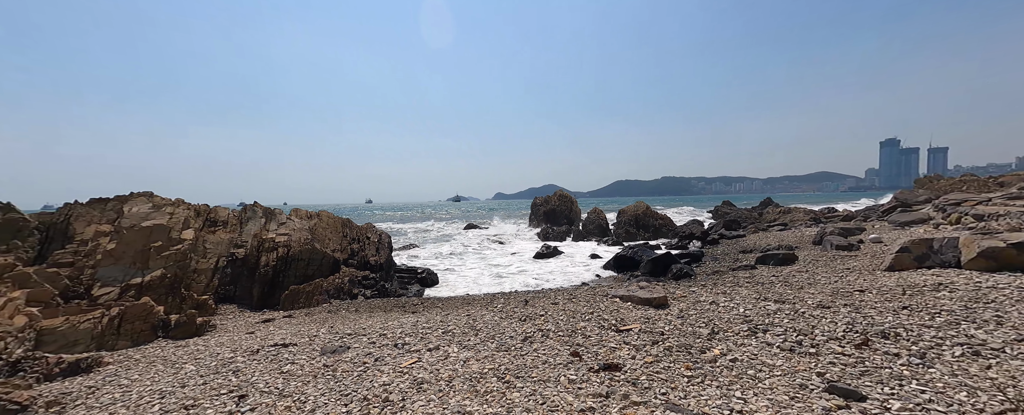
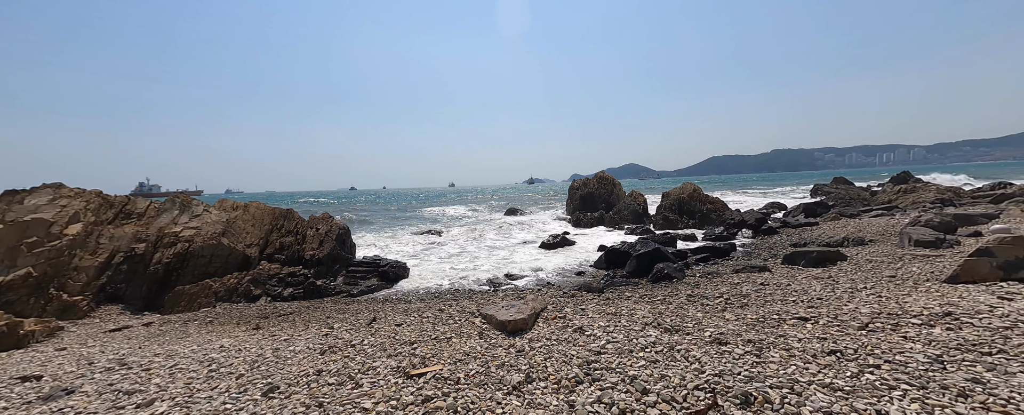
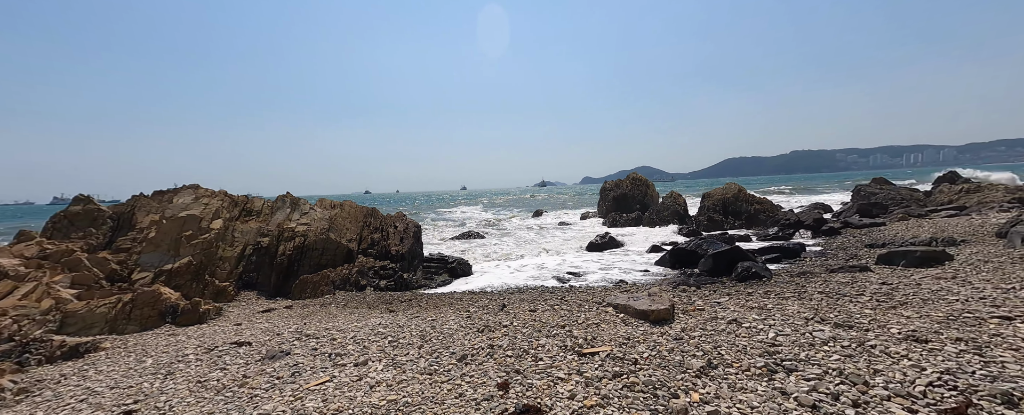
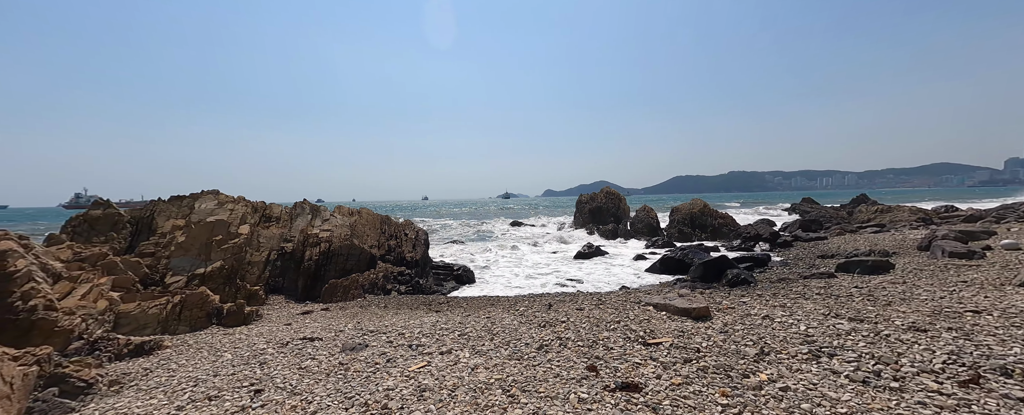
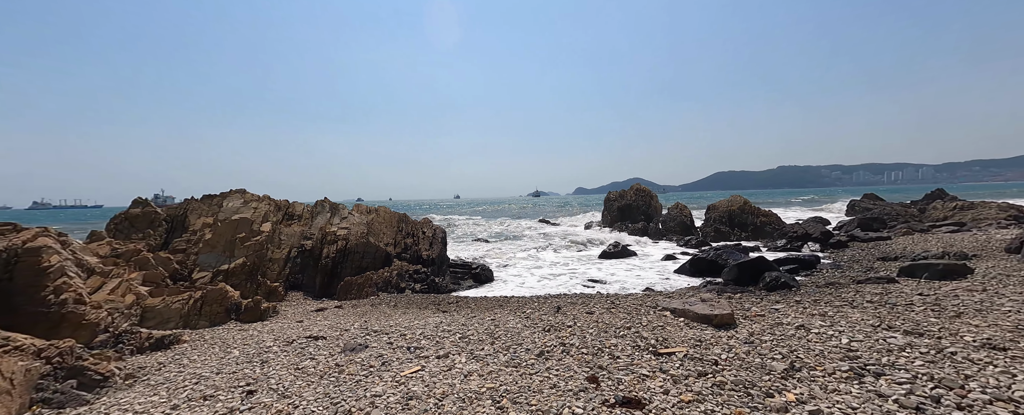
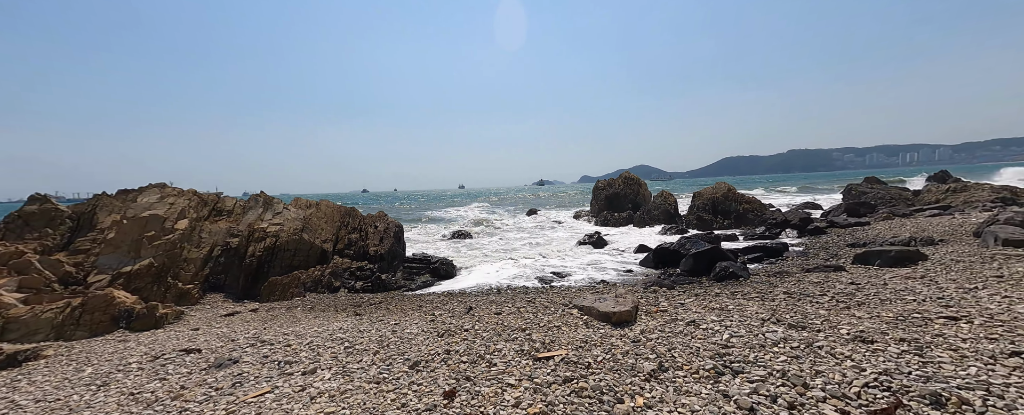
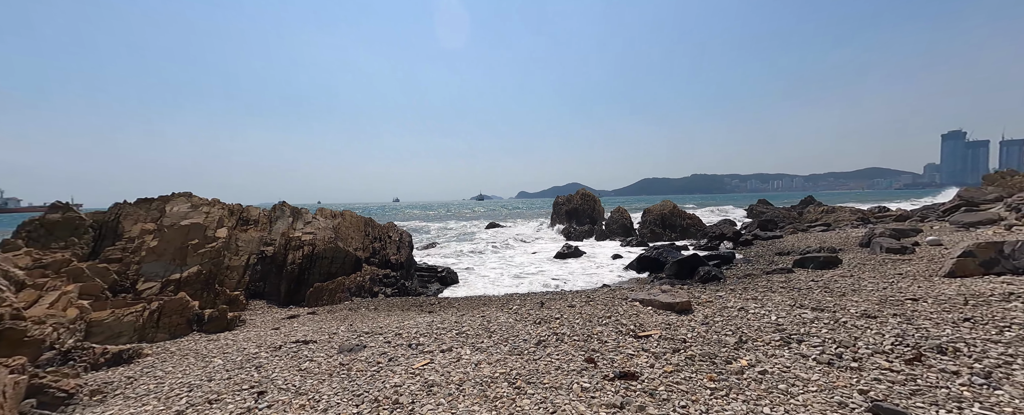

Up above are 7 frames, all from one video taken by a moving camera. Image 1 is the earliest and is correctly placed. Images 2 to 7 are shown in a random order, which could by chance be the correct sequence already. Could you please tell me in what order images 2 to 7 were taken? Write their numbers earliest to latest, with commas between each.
7, 4, 5, 3, 6, 2
